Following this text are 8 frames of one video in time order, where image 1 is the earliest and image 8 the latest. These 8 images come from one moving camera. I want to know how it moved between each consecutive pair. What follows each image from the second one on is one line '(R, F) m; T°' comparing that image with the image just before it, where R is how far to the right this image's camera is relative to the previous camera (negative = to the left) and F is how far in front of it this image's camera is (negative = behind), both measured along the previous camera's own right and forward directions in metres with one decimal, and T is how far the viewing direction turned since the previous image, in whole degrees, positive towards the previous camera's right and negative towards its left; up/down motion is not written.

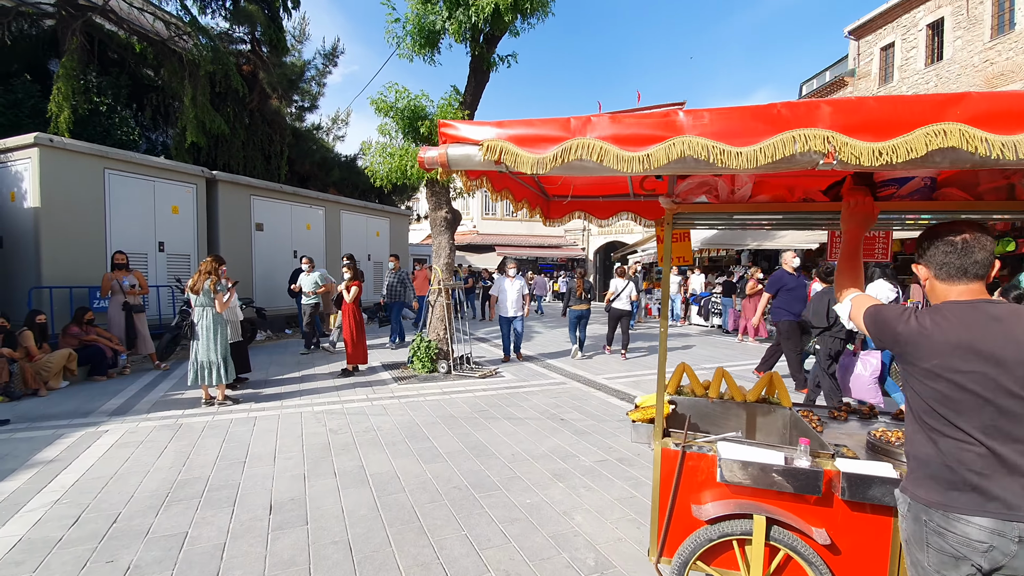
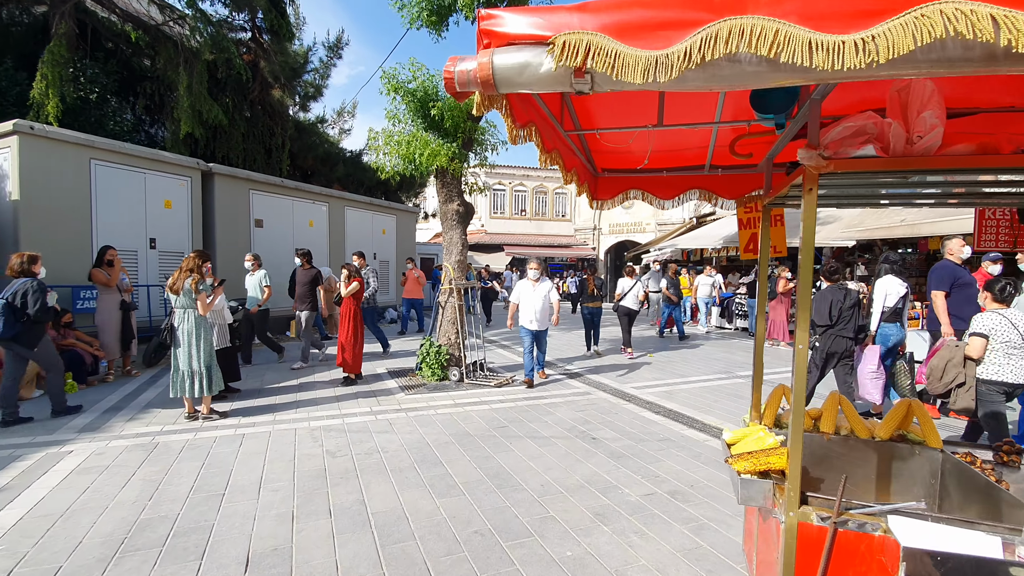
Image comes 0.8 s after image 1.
(-0.2, +0.7) m; -1°
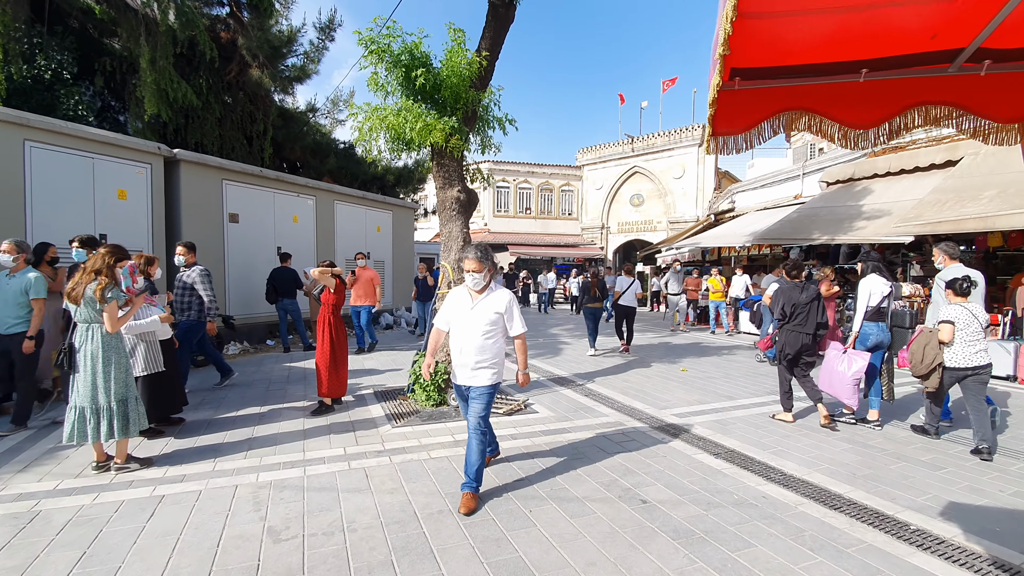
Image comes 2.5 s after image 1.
(-0.1, +1.3) m; 0°
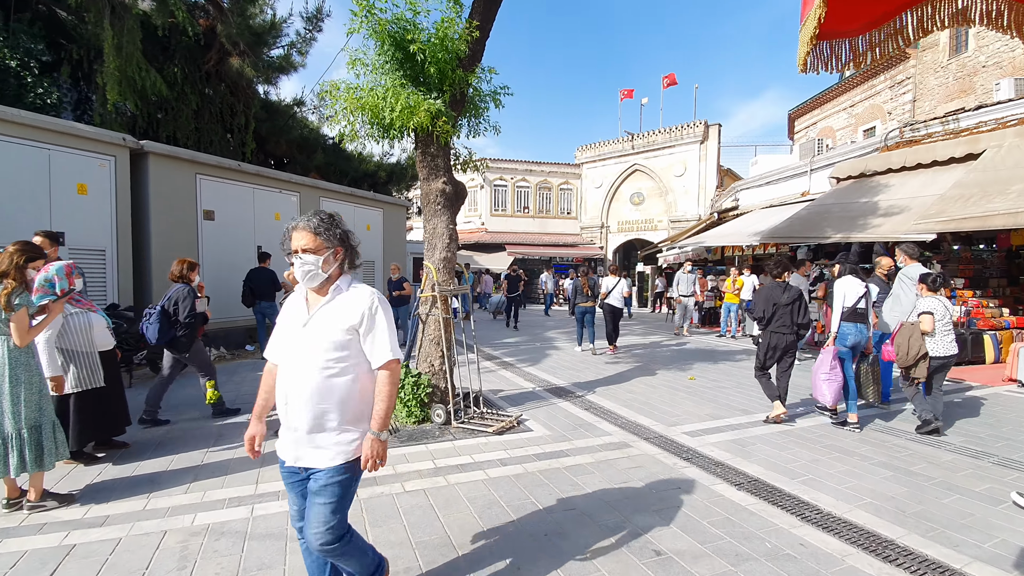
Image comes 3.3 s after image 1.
(+0.1, +0.6) m; 0°
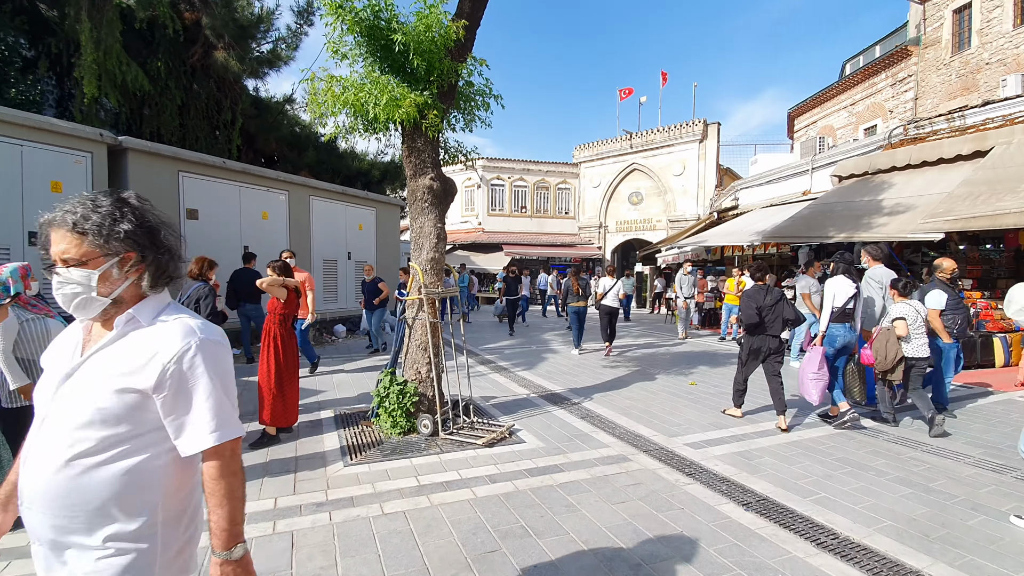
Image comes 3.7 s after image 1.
(+0.1, +0.3) m; 0°
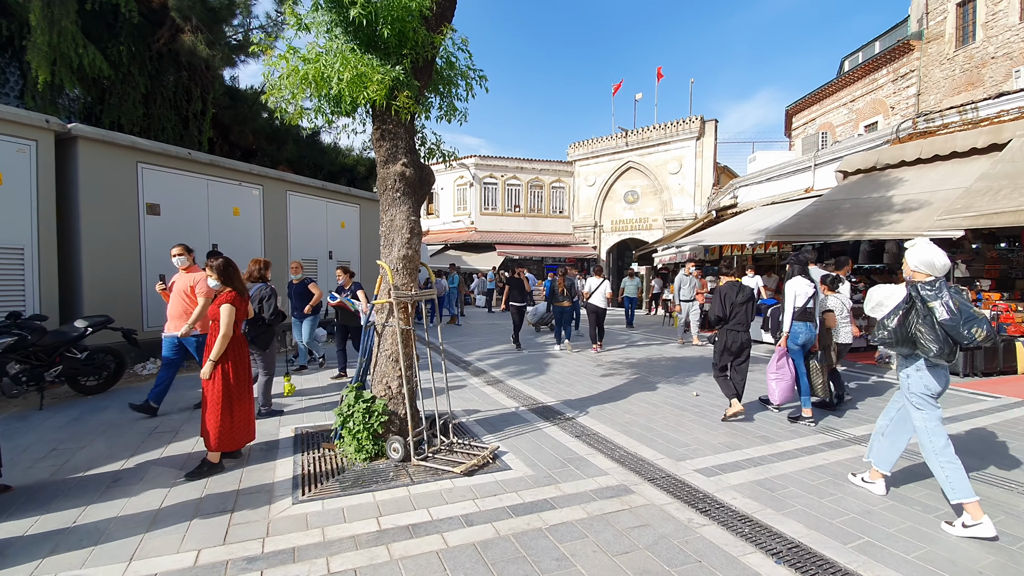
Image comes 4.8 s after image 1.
(+0.1, +0.6) m; +1°
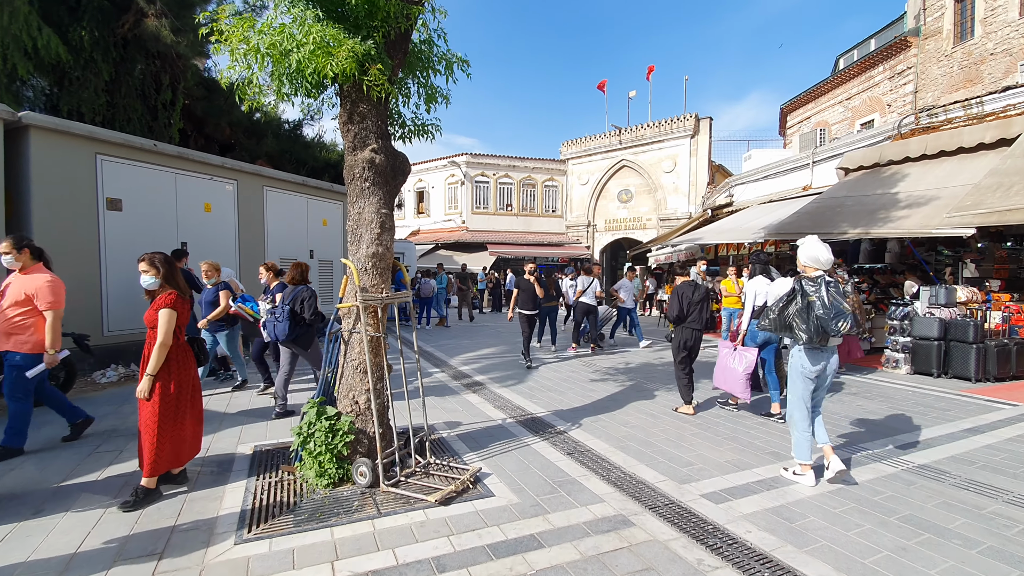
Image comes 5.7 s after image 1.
(+0.1, +0.5) m; +1°
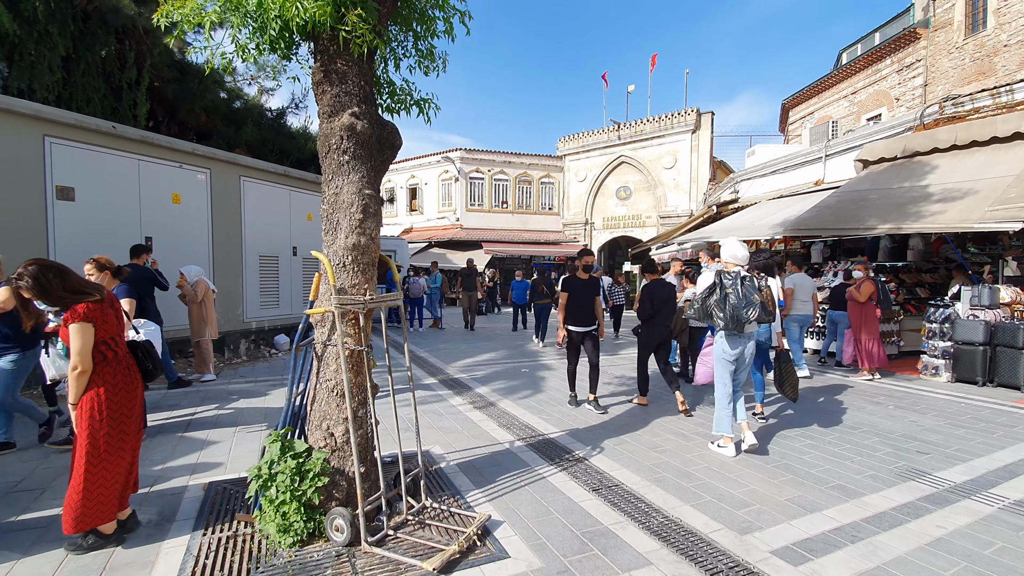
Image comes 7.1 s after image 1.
(-0.1, +0.8) m; +1°
